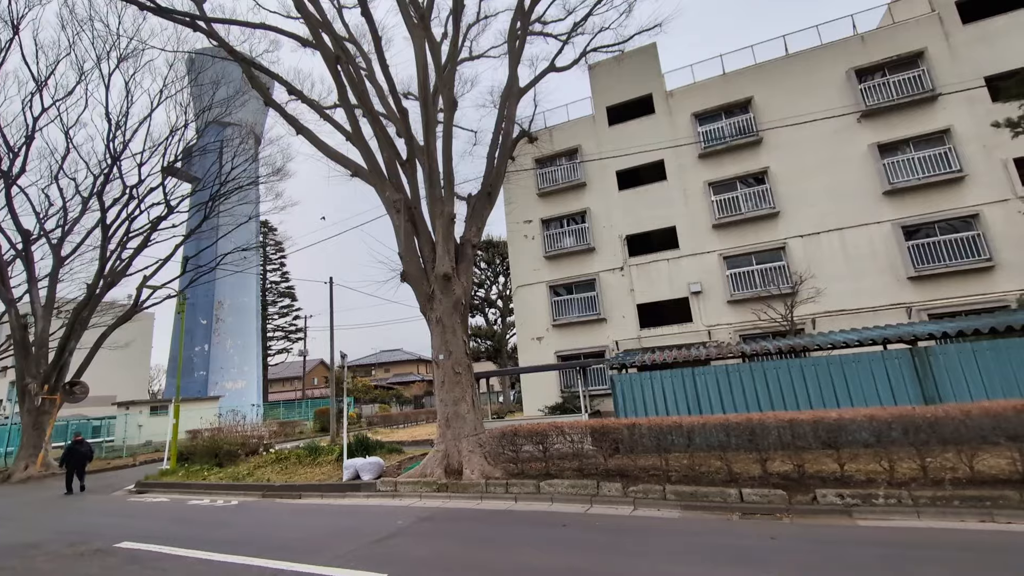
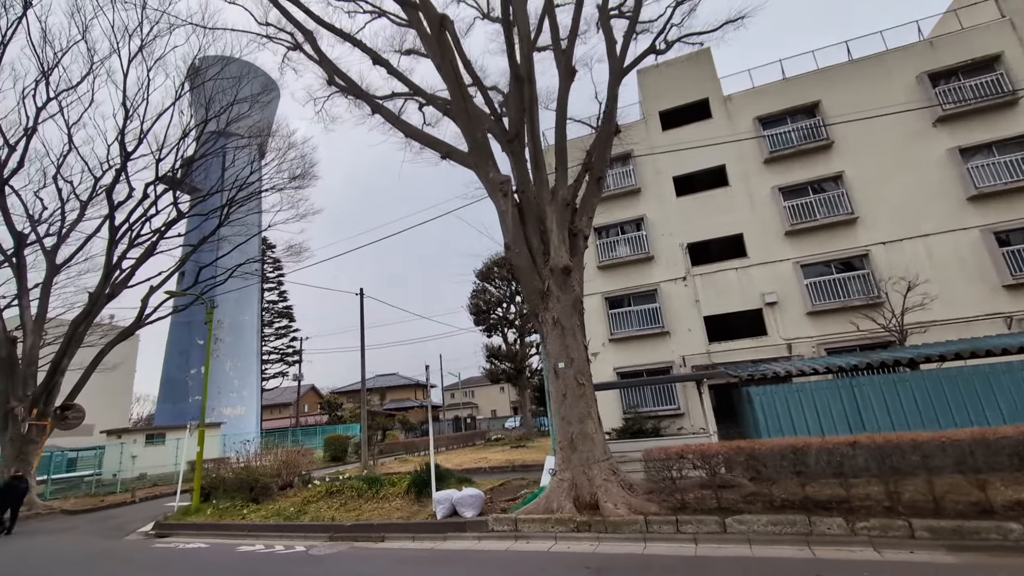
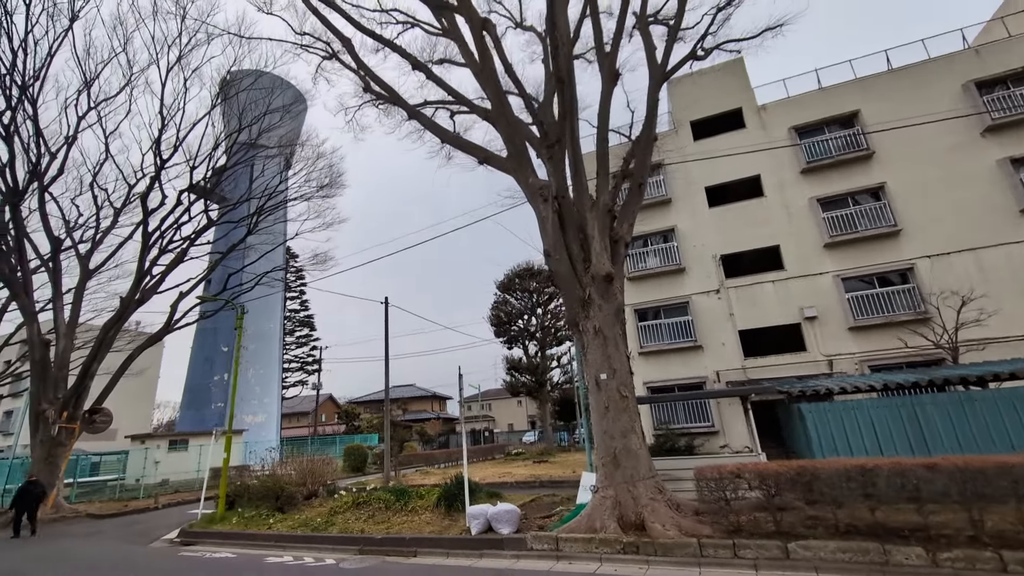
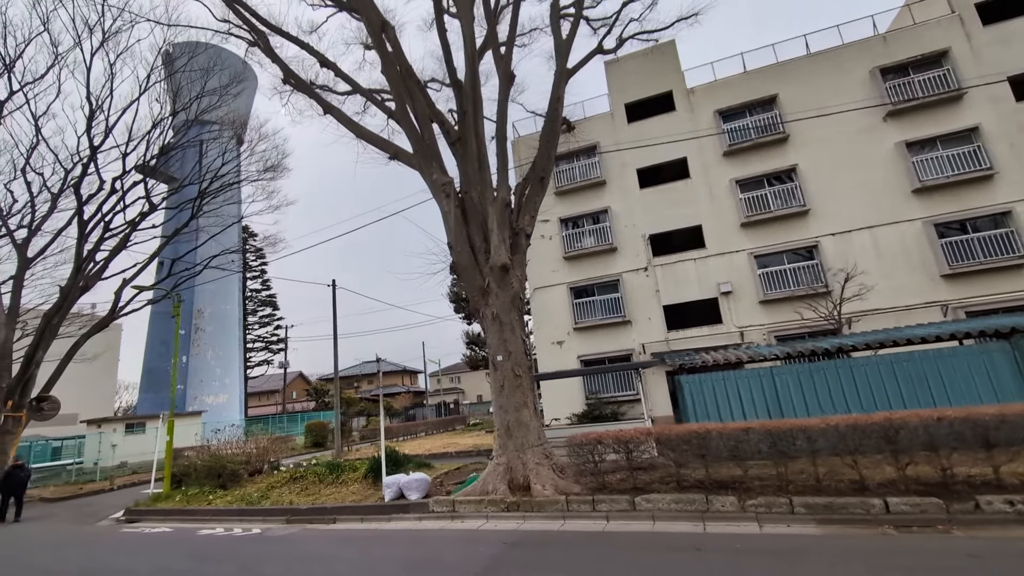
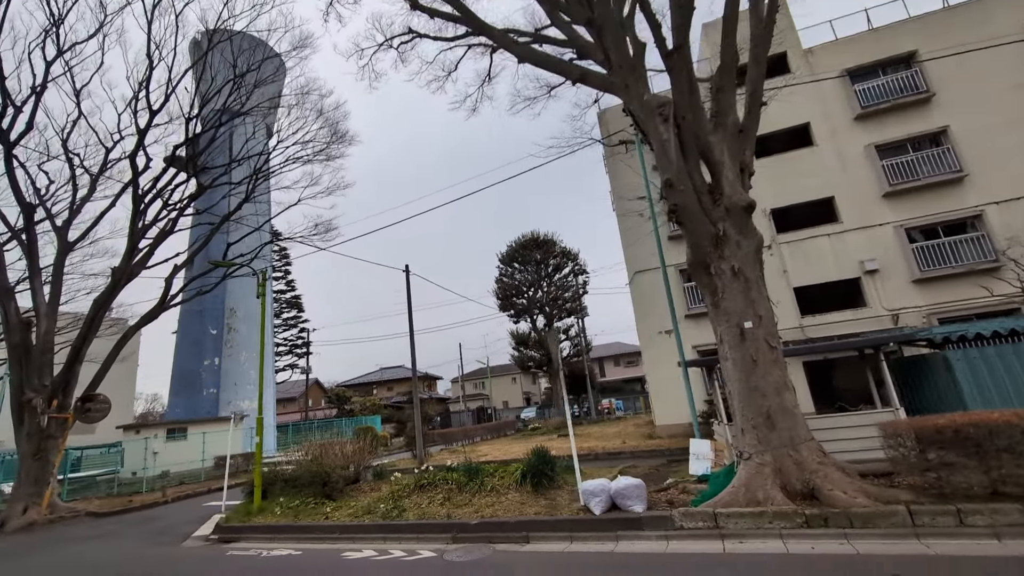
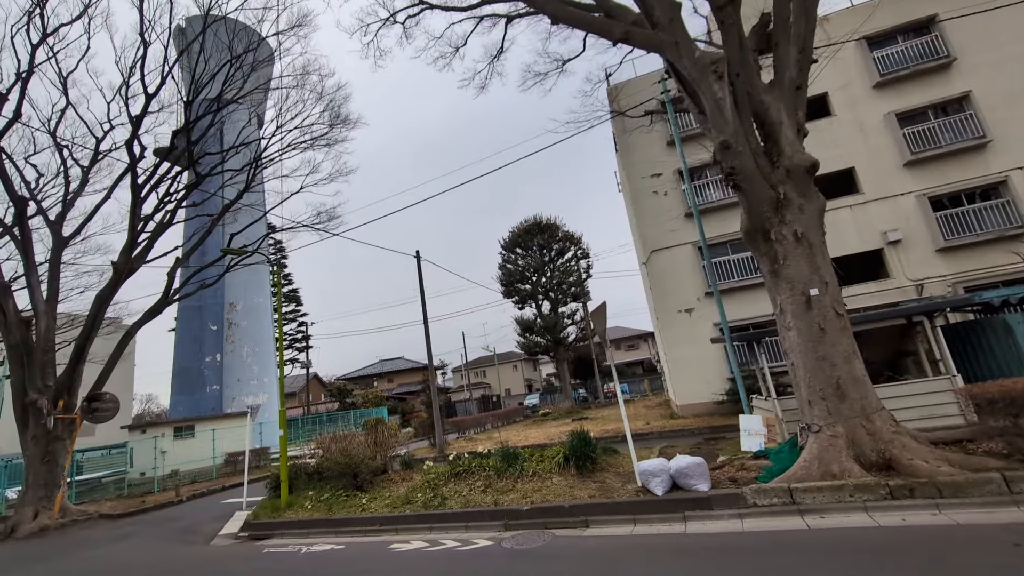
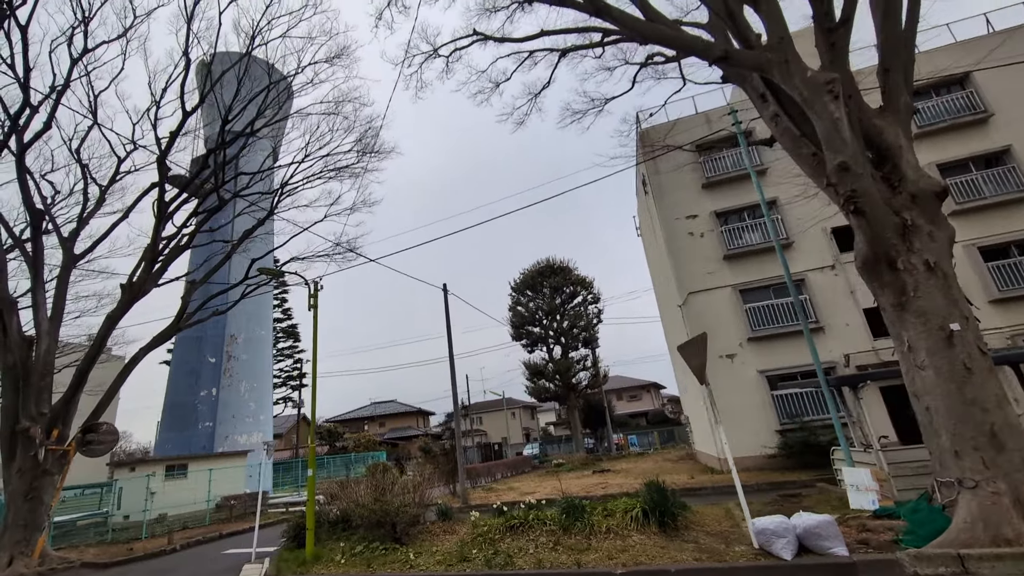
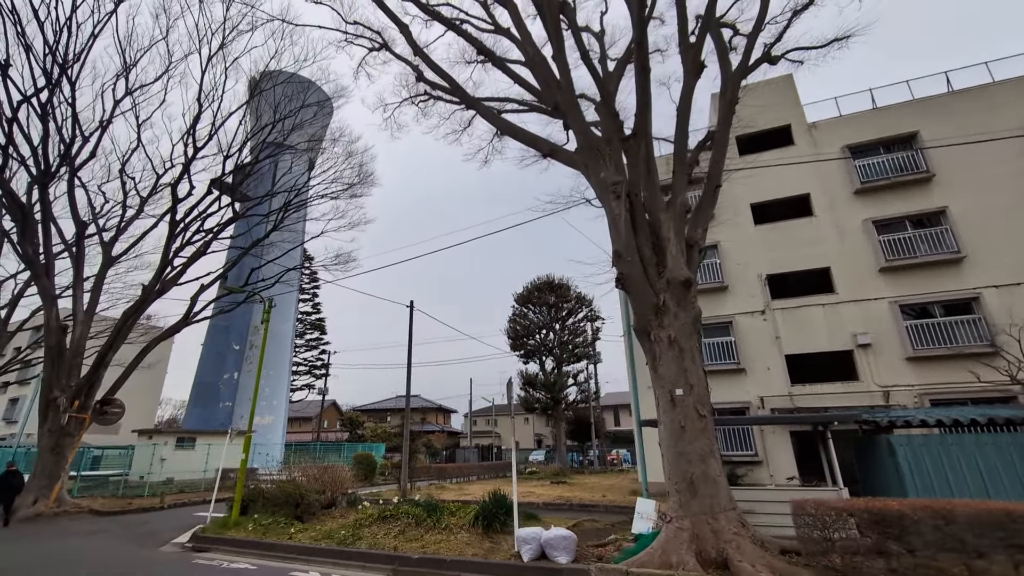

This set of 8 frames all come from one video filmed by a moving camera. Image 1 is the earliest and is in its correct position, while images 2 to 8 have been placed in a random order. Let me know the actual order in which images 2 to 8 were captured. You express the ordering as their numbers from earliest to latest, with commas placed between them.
4, 2, 3, 8, 5, 6, 7
